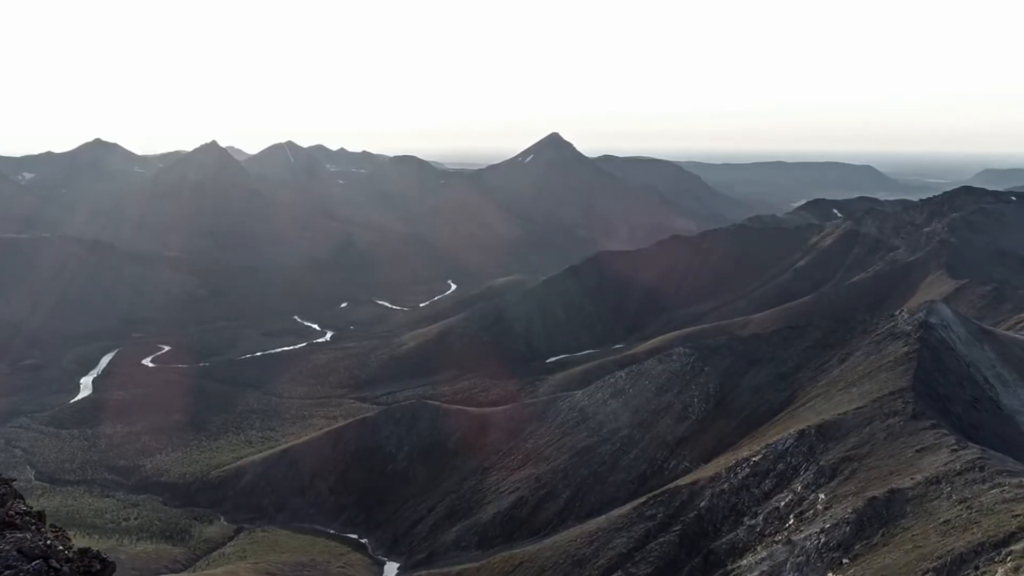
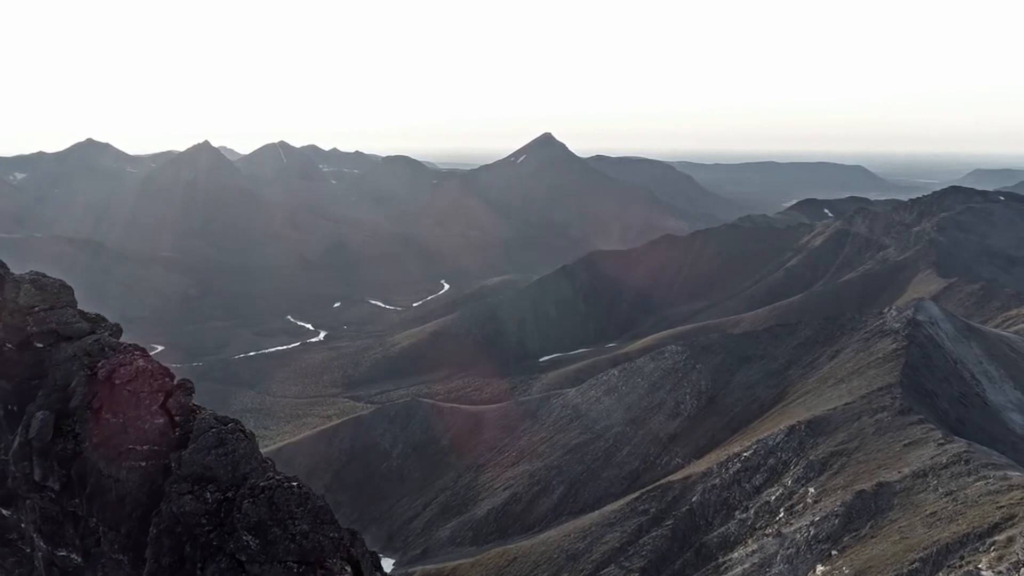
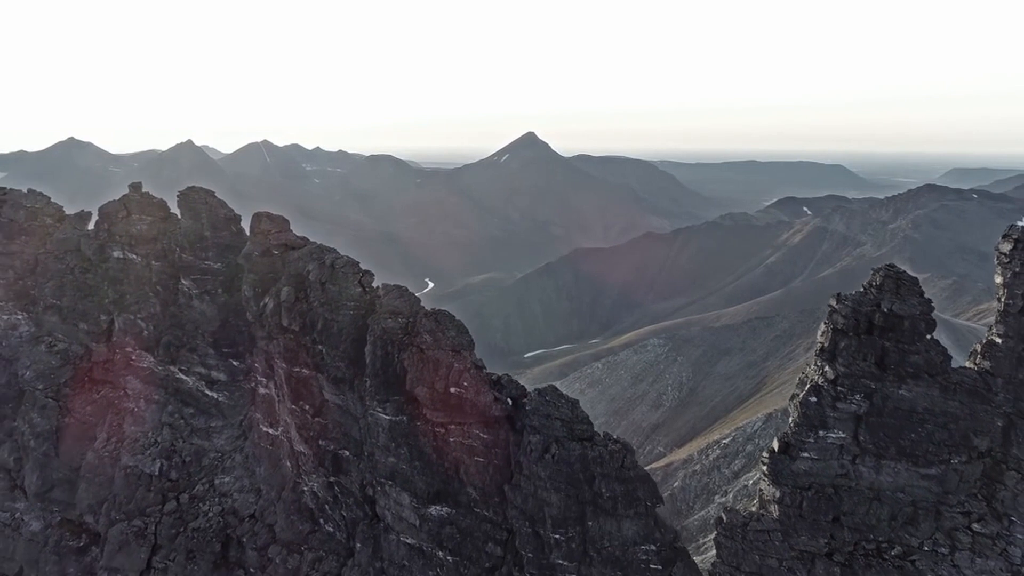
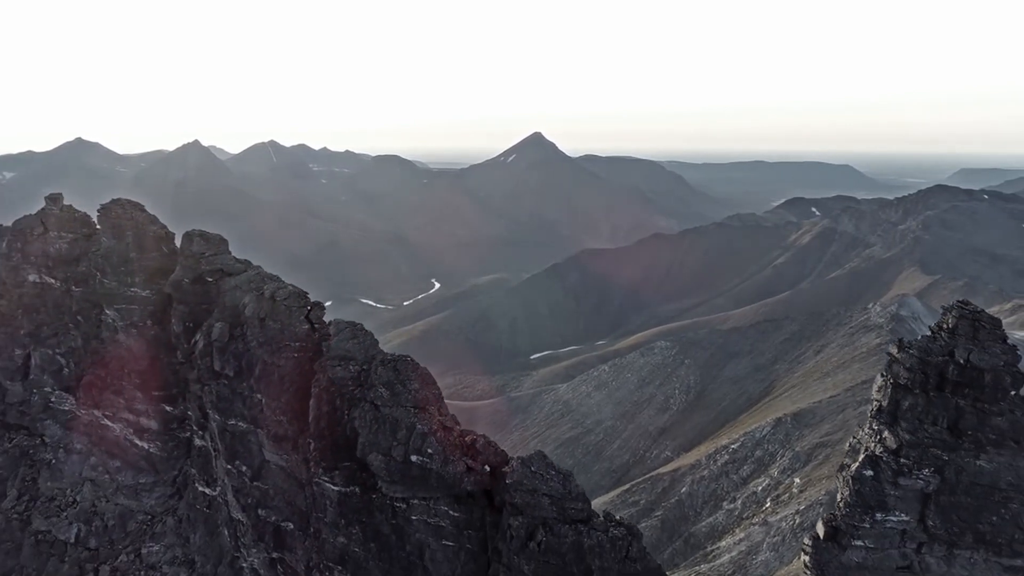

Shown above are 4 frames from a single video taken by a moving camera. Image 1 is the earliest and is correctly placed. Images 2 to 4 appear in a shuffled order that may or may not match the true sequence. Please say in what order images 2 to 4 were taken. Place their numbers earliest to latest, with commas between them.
2, 4, 3
